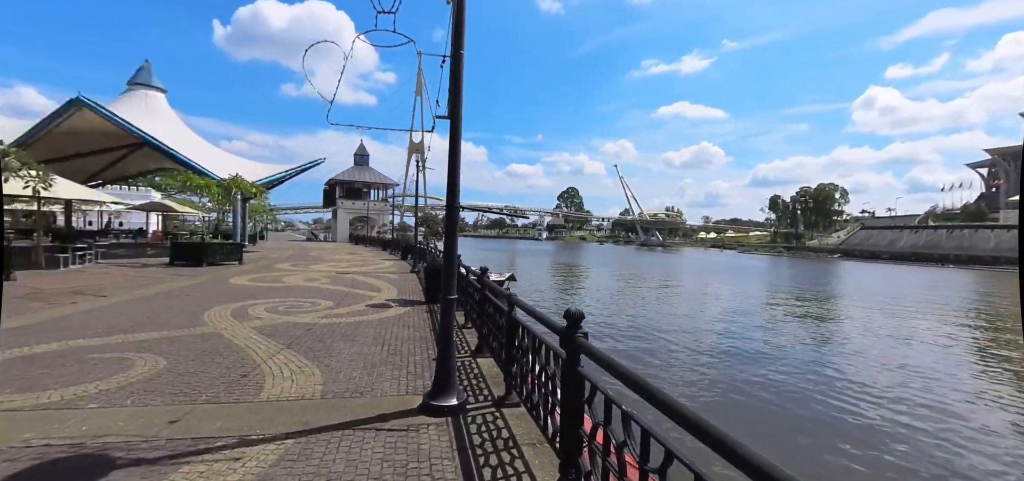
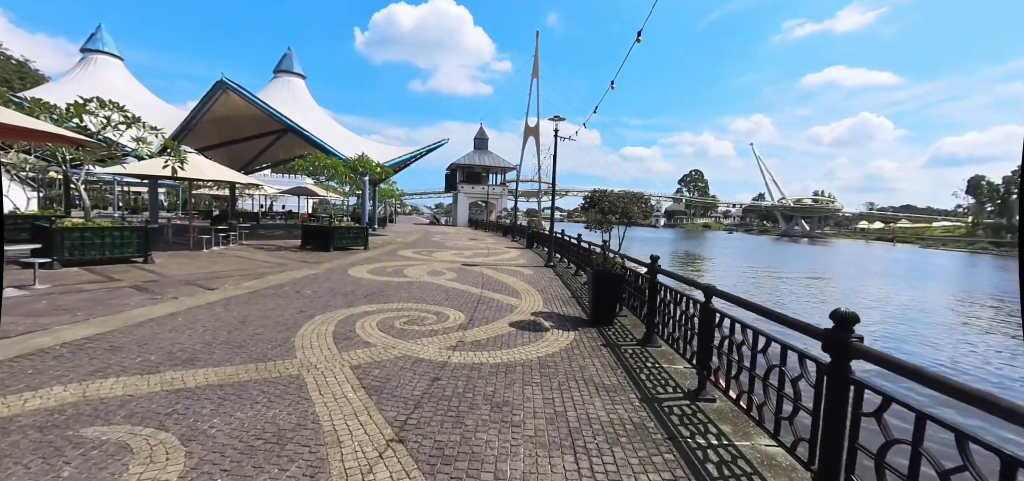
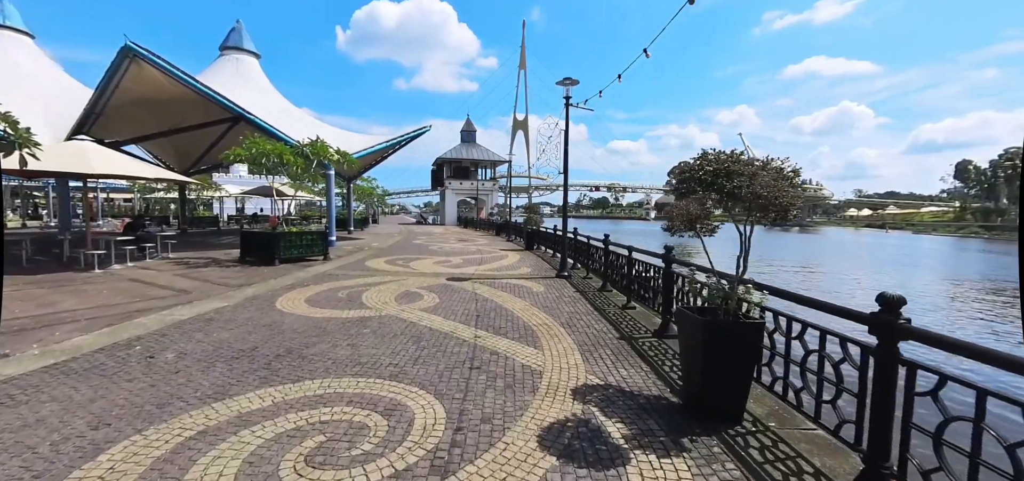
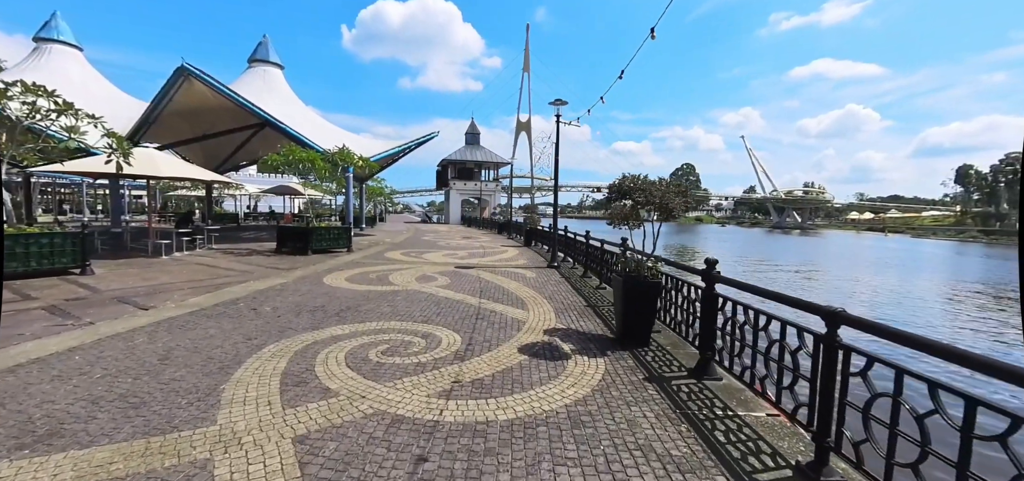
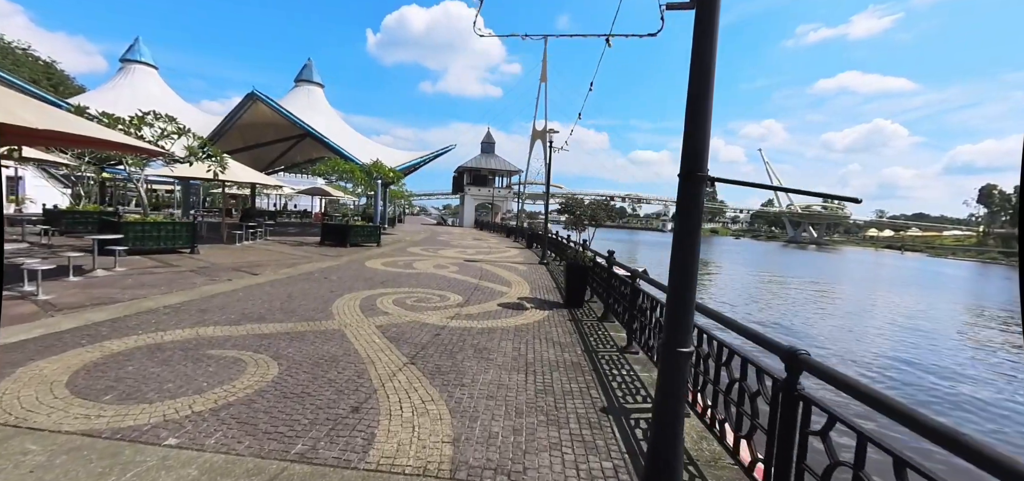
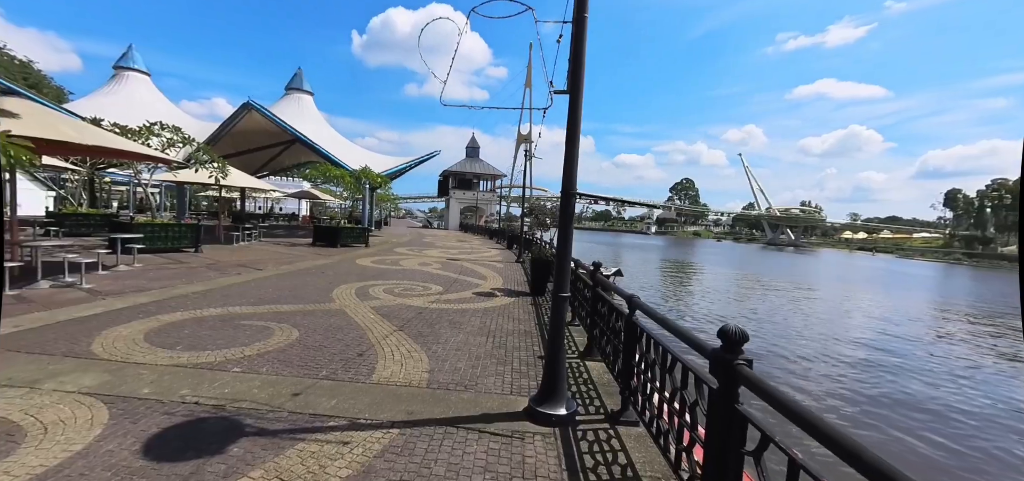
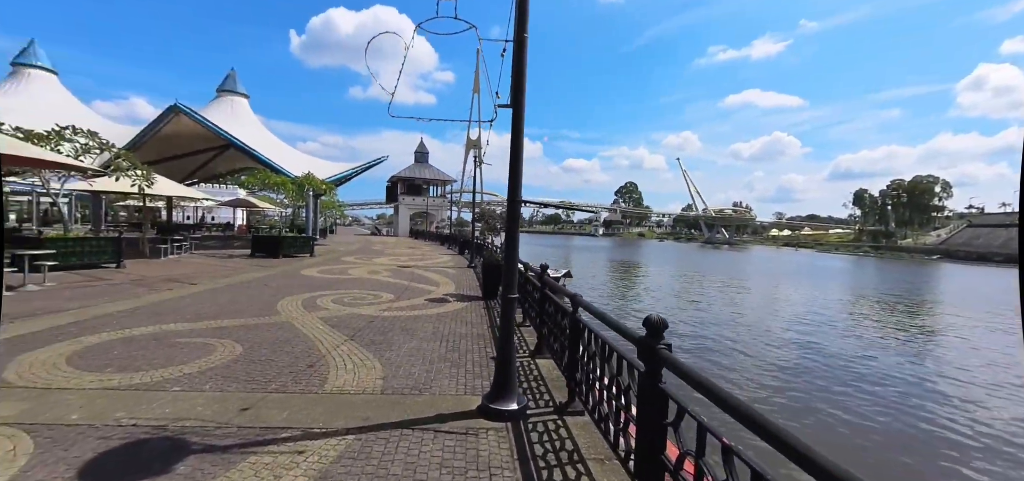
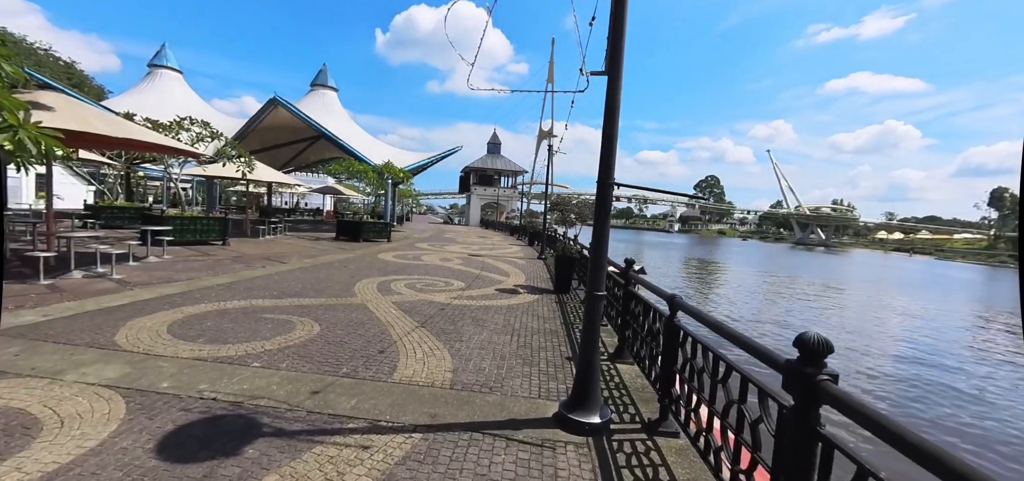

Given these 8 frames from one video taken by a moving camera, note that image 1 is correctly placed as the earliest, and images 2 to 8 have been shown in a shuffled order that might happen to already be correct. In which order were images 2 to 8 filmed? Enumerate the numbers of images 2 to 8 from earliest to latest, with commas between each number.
7, 6, 8, 5, 2, 4, 3
